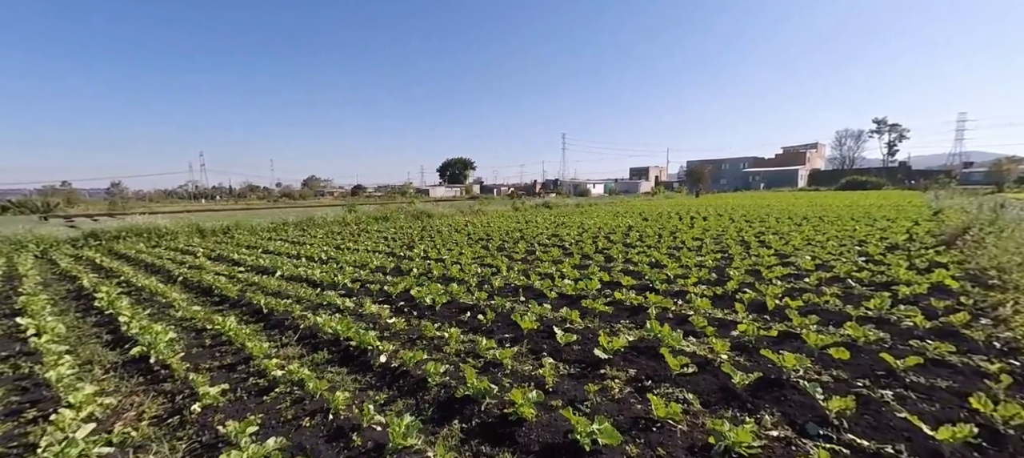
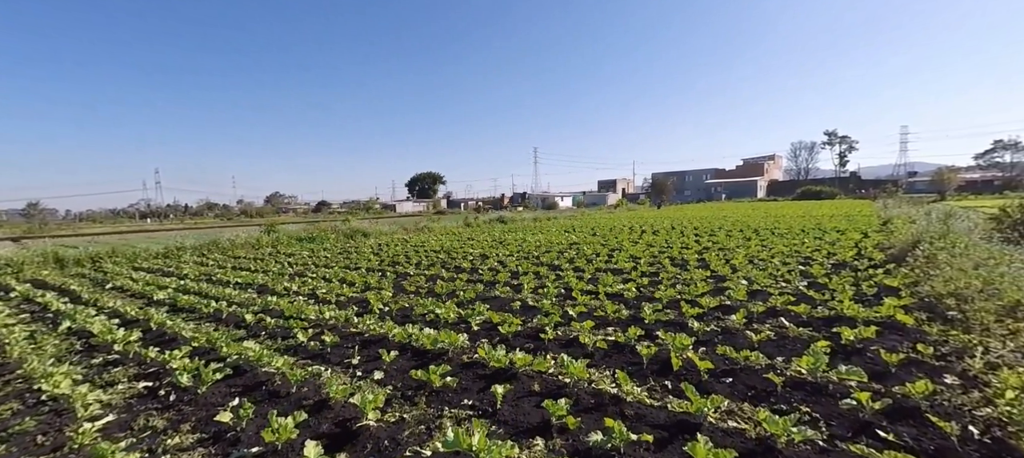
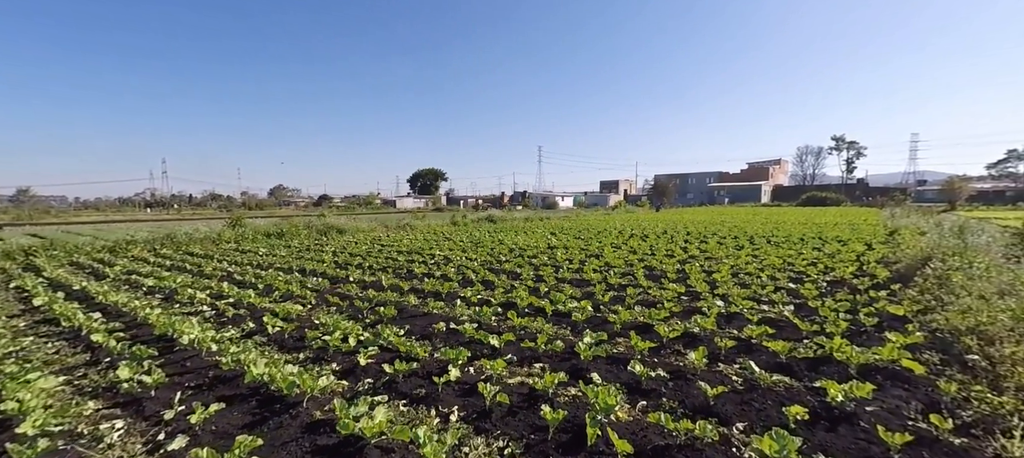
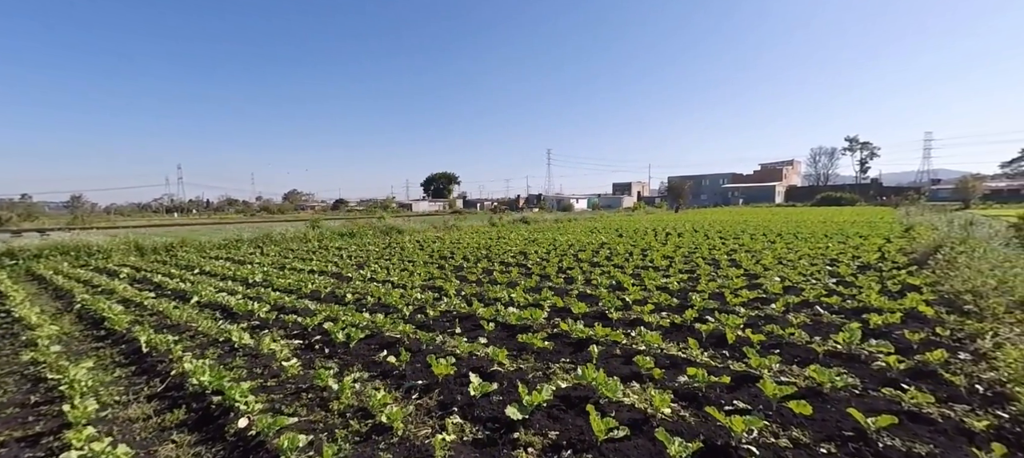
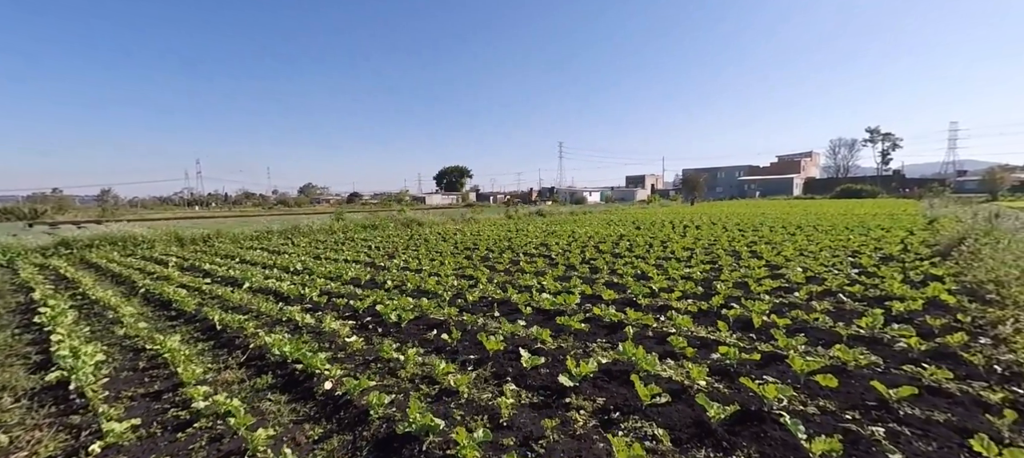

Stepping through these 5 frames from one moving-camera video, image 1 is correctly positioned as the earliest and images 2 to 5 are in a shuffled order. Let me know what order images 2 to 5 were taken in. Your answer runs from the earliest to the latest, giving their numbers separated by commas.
5, 4, 2, 3
